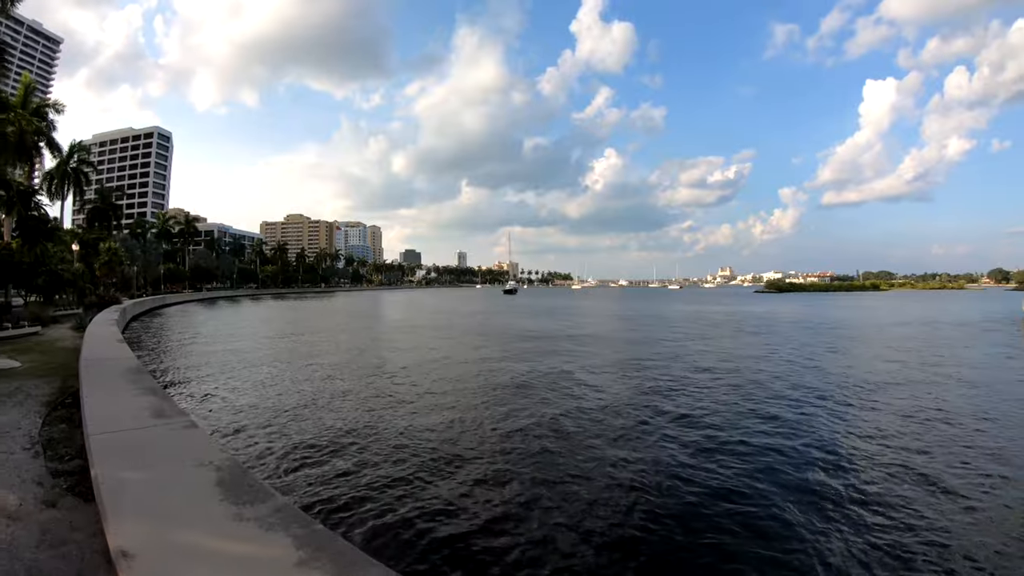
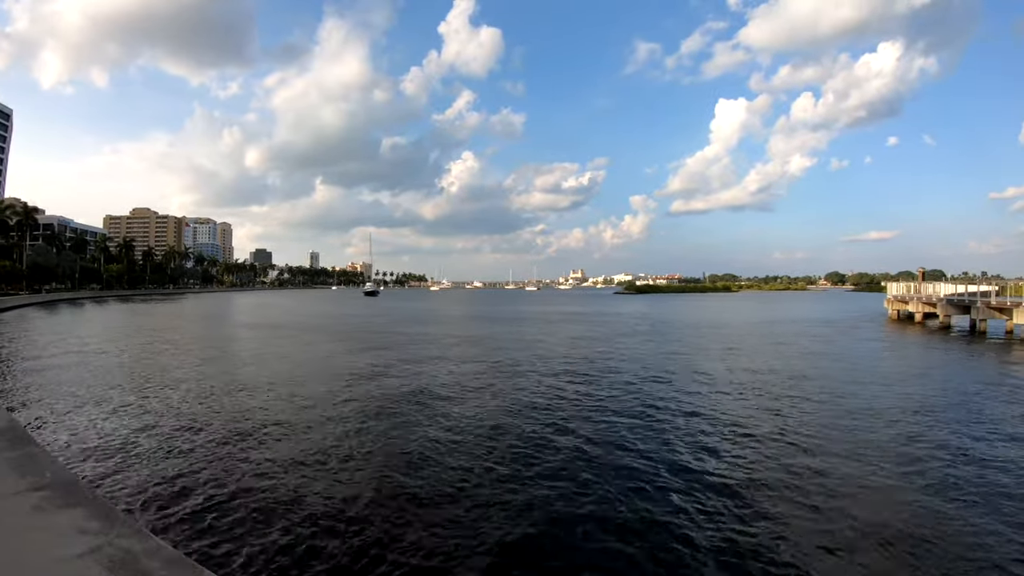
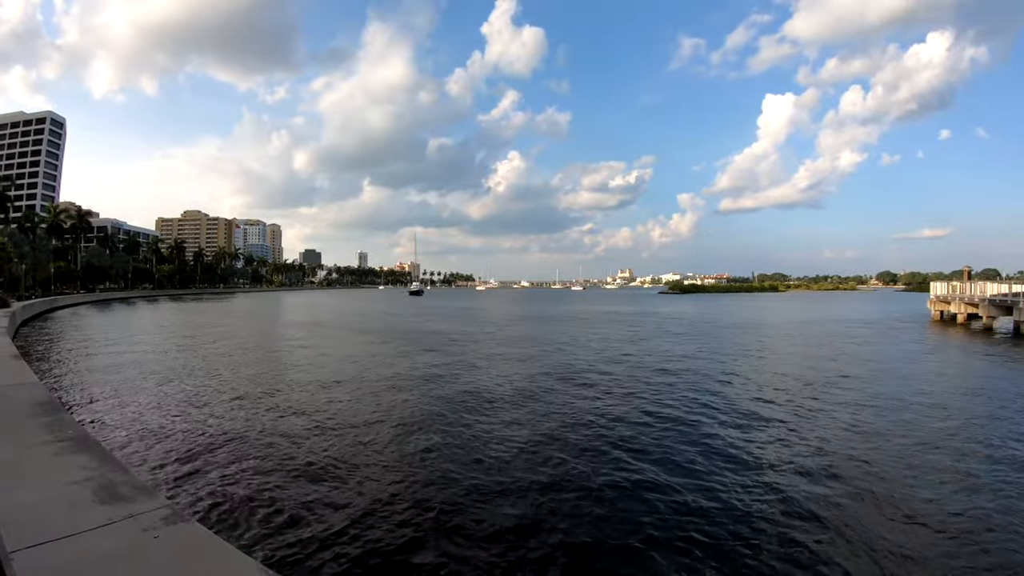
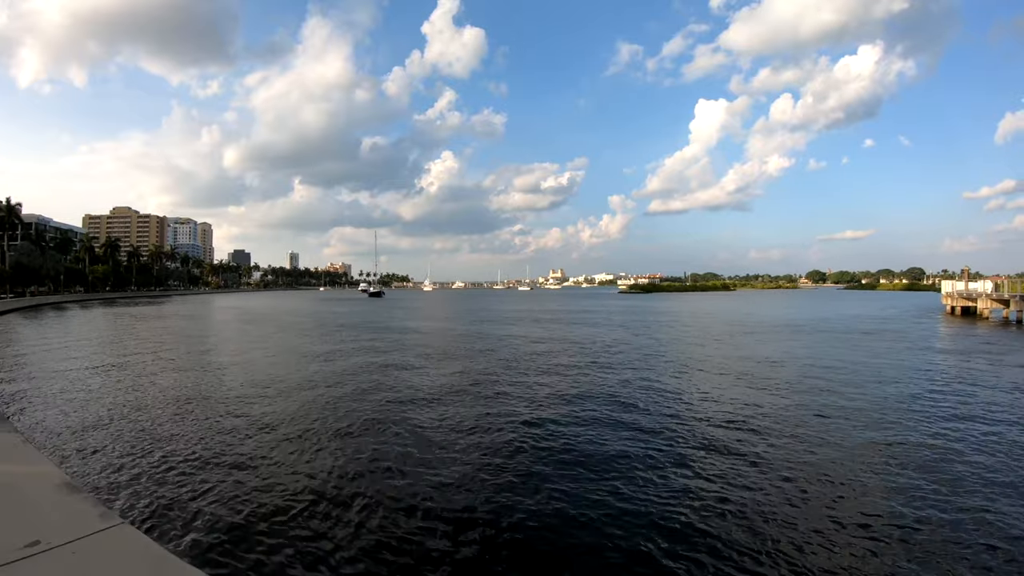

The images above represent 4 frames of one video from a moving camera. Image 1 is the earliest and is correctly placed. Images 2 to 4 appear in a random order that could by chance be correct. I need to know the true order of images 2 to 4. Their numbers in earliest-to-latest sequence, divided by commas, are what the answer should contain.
3, 2, 4
